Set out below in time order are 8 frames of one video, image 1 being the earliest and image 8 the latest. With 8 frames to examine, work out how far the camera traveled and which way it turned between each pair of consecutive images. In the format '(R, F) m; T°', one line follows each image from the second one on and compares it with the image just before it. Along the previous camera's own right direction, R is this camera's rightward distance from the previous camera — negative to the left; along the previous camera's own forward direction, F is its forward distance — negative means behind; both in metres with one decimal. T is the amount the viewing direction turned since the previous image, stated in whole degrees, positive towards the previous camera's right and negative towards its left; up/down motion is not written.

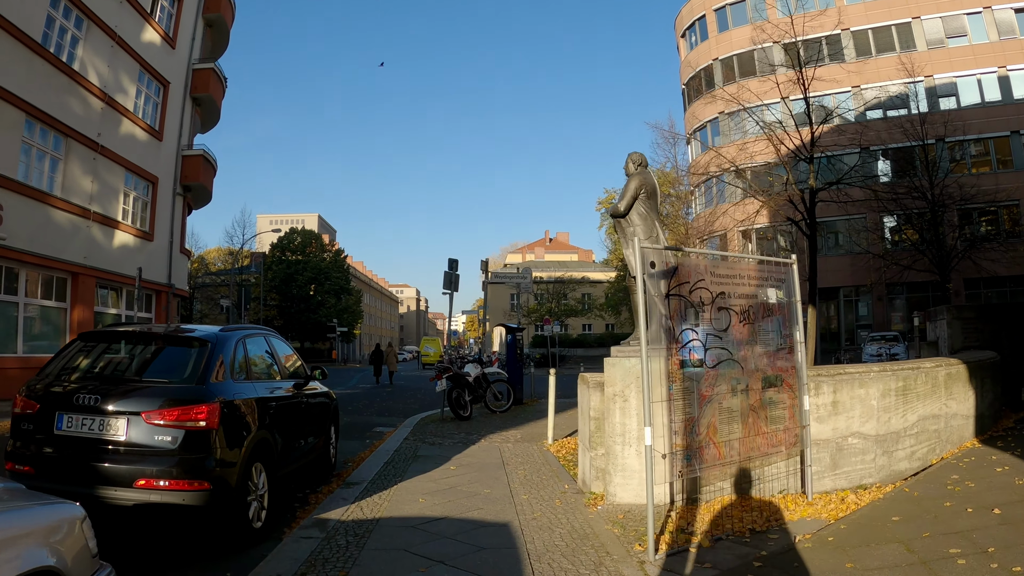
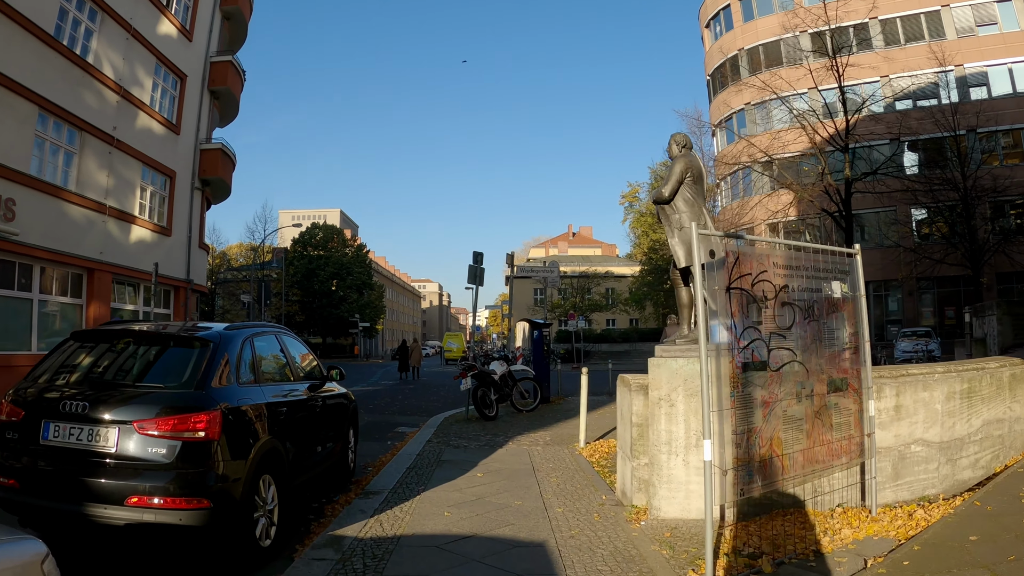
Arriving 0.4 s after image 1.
(-0.1, +0.5) m; -2°
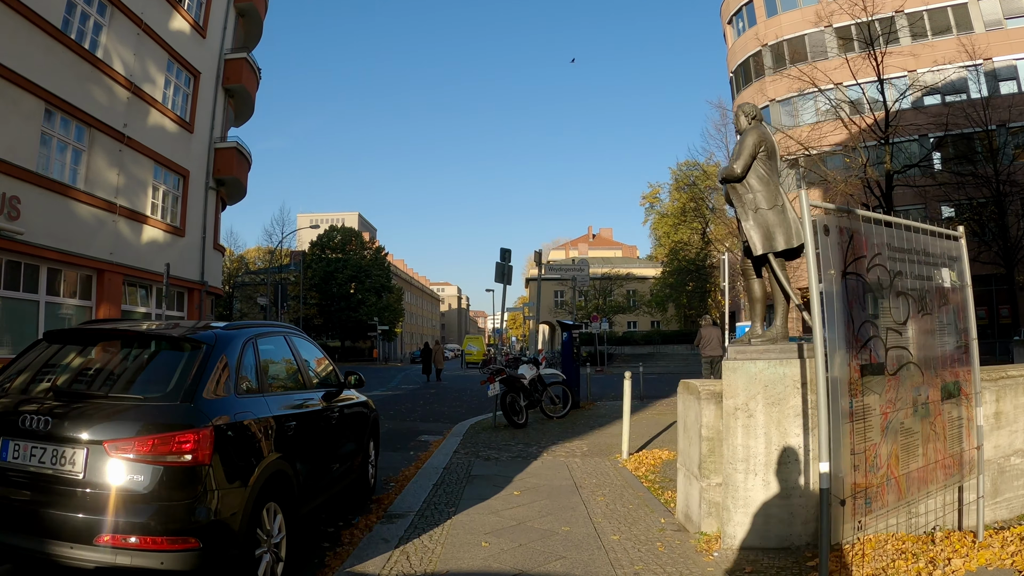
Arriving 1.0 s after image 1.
(-0.2, +0.7) m; -1°
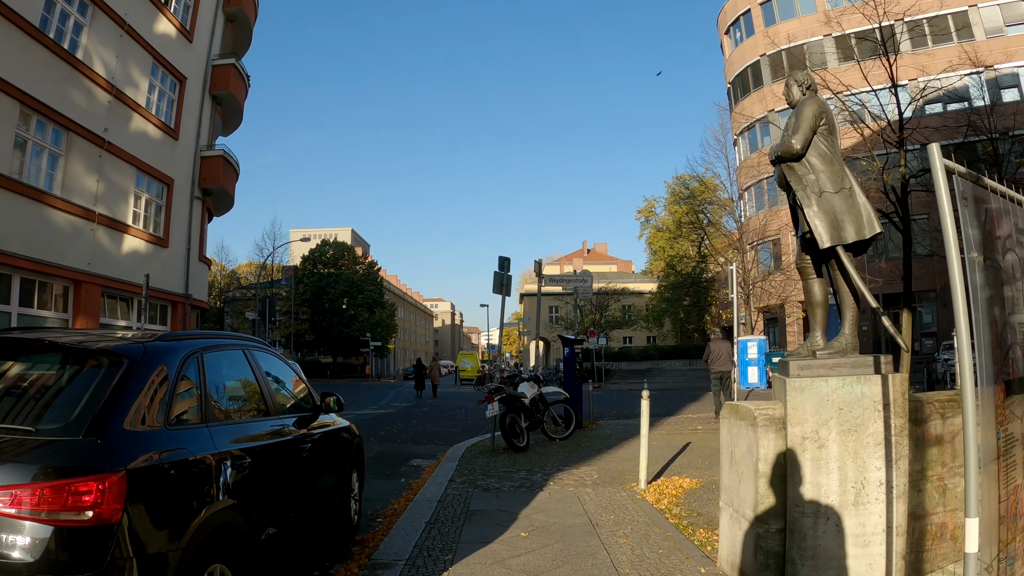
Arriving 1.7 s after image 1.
(-0.1, +0.8) m; +1°
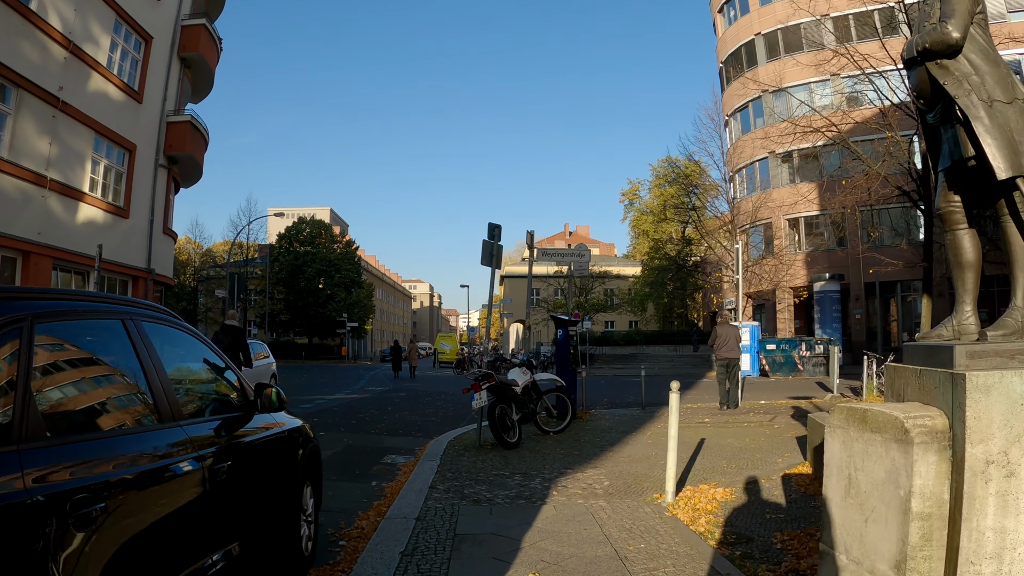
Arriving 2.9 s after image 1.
(-0.2, +1.3) m; +2°
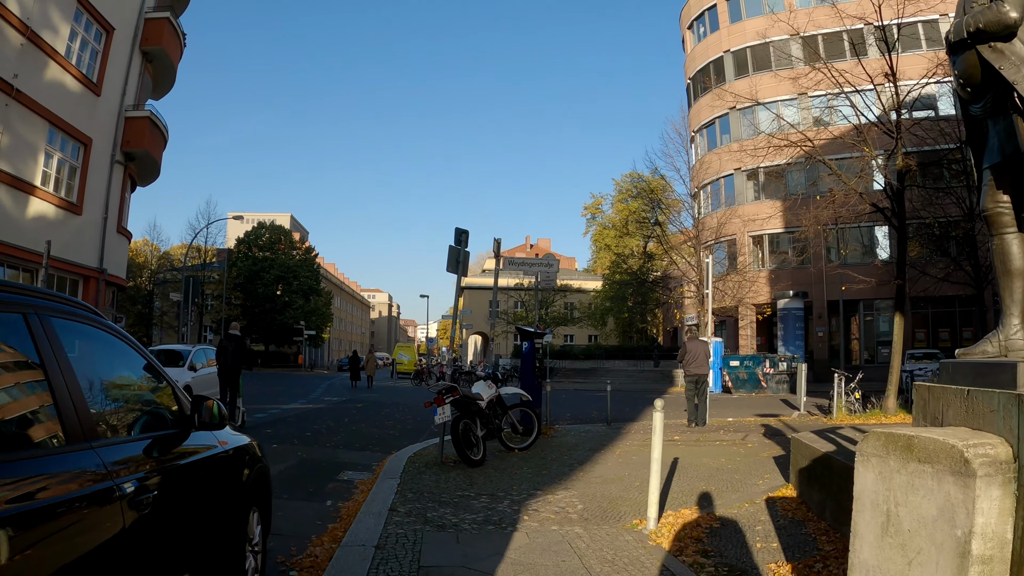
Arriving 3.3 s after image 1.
(-0.1, +0.4) m; +3°
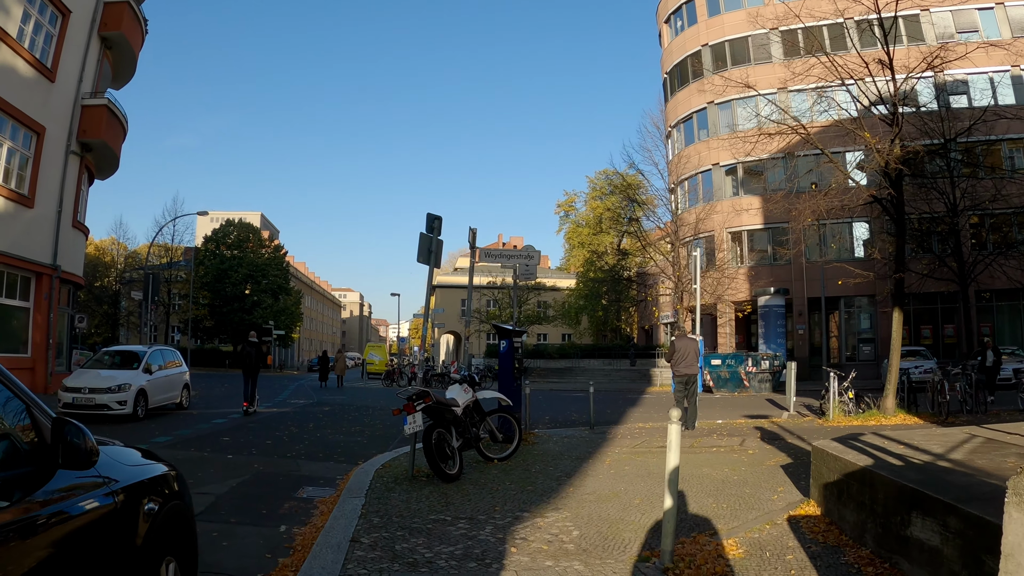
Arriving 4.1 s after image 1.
(-0.1, +0.8) m; +2°
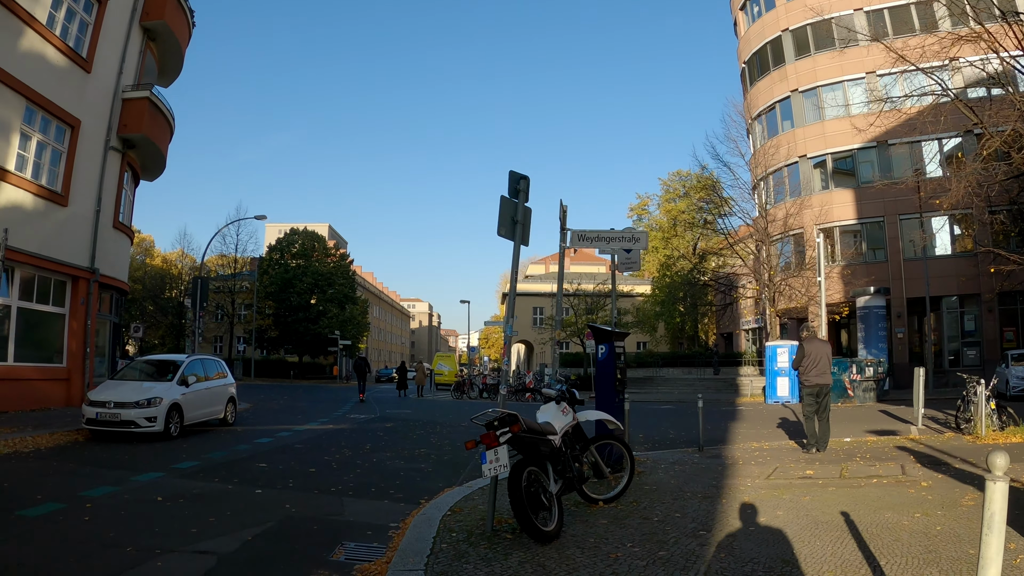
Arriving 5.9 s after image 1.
(-0.4, +1.9) m; -5°
